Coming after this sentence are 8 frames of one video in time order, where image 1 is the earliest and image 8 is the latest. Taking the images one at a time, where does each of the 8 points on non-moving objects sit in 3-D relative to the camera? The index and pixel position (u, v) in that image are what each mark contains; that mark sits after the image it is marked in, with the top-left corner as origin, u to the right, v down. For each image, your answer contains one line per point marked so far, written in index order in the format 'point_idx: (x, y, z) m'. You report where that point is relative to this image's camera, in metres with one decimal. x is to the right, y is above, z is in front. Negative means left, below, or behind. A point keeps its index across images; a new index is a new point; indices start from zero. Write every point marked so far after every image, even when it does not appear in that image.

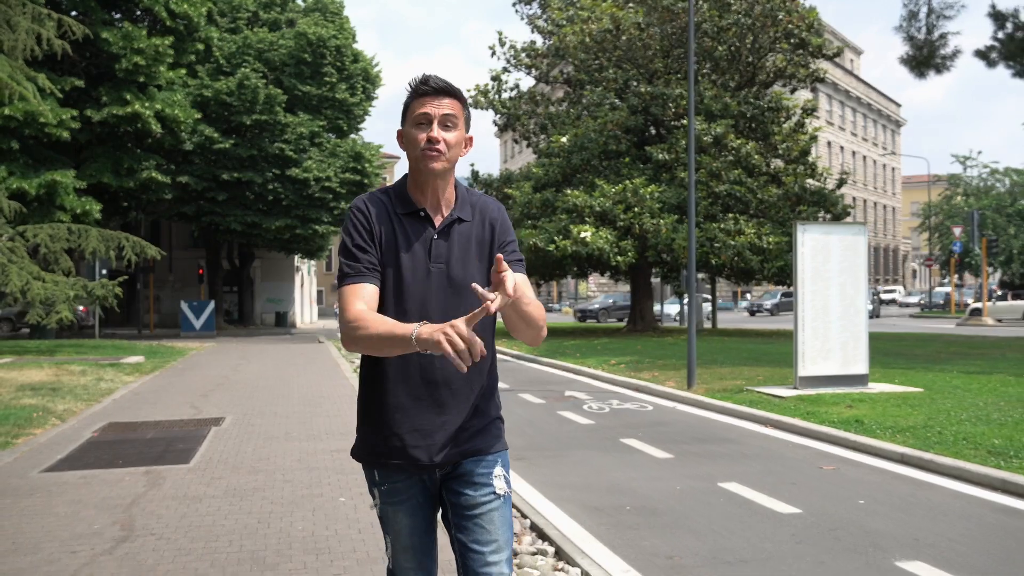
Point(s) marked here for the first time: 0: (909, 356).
0: (+8.0, -1.4, +19.1) m
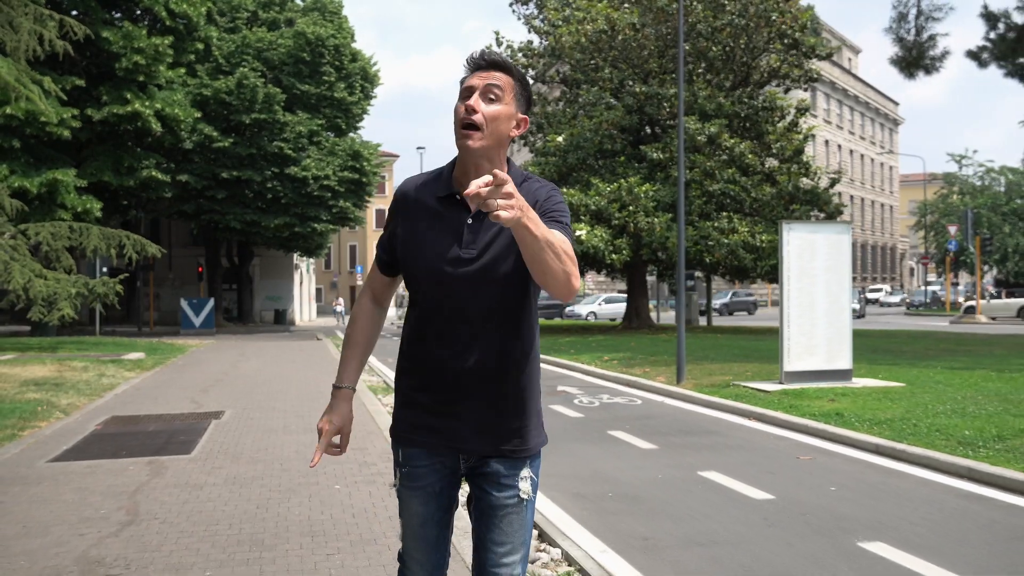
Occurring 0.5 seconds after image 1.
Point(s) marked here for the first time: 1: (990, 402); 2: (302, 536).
0: (+7.9, -1.3, +19.4) m
1: (+5.4, -1.3, +10.8) m
2: (-1.3, -1.6, +6.0) m
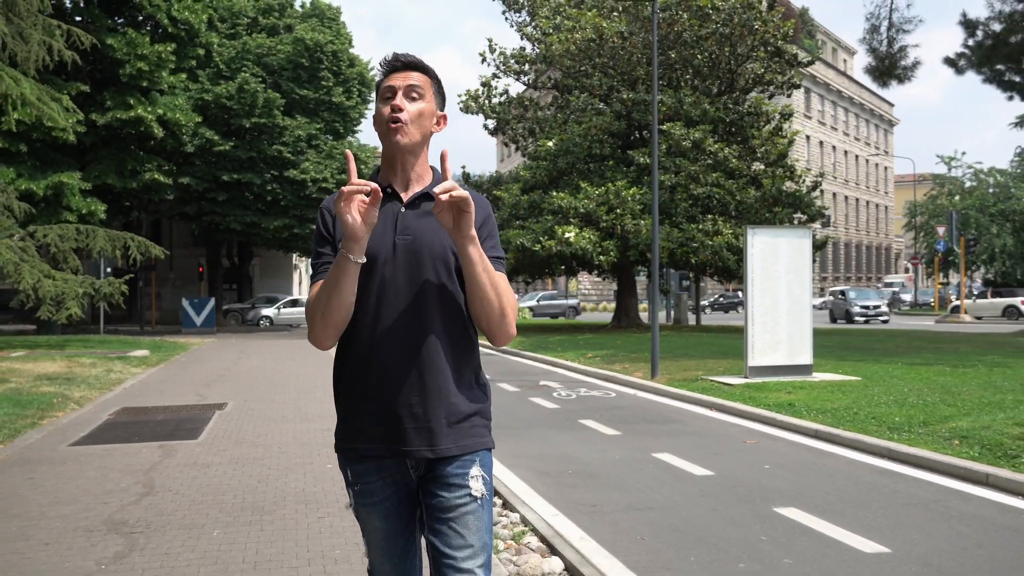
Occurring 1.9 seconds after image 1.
0: (+7.7, -1.3, +20.3) m
1: (+5.2, -1.3, +11.7) m
2: (-1.6, -1.6, +7.0) m
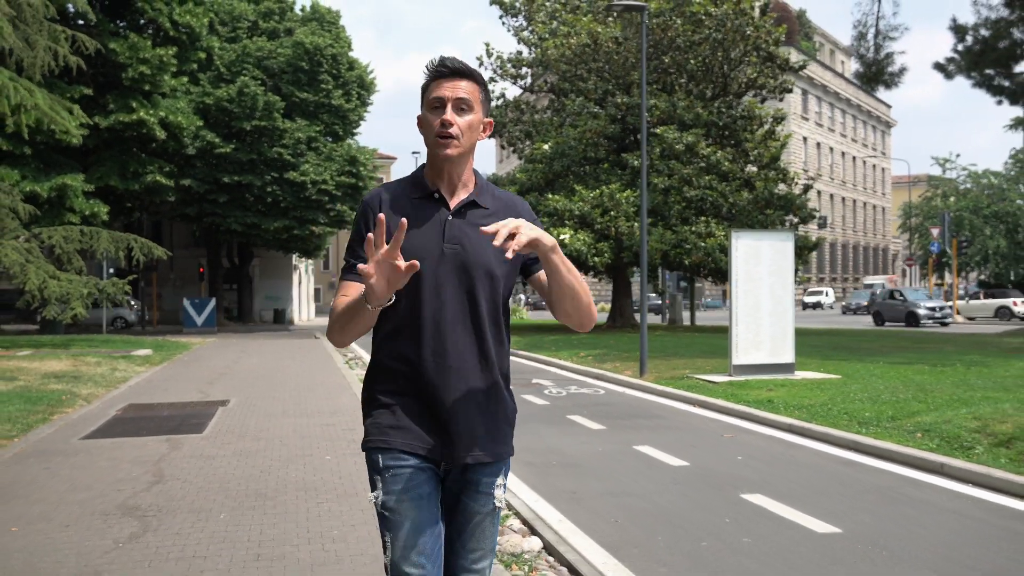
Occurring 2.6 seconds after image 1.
0: (+7.6, -1.4, +20.8) m
1: (+5.1, -1.3, +12.2) m
2: (-1.7, -1.6, +7.5) m
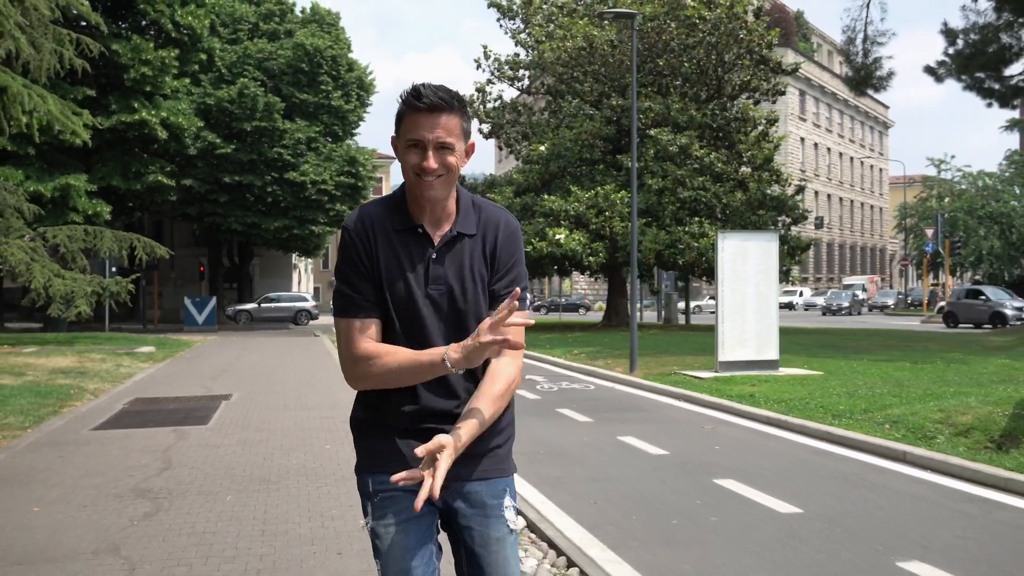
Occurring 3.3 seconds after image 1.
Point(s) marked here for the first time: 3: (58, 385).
0: (+7.5, -1.3, +21.3) m
1: (+5.0, -1.3, +12.7) m
2: (-1.8, -1.6, +7.9) m
3: (-7.2, -1.5, +15.0) m
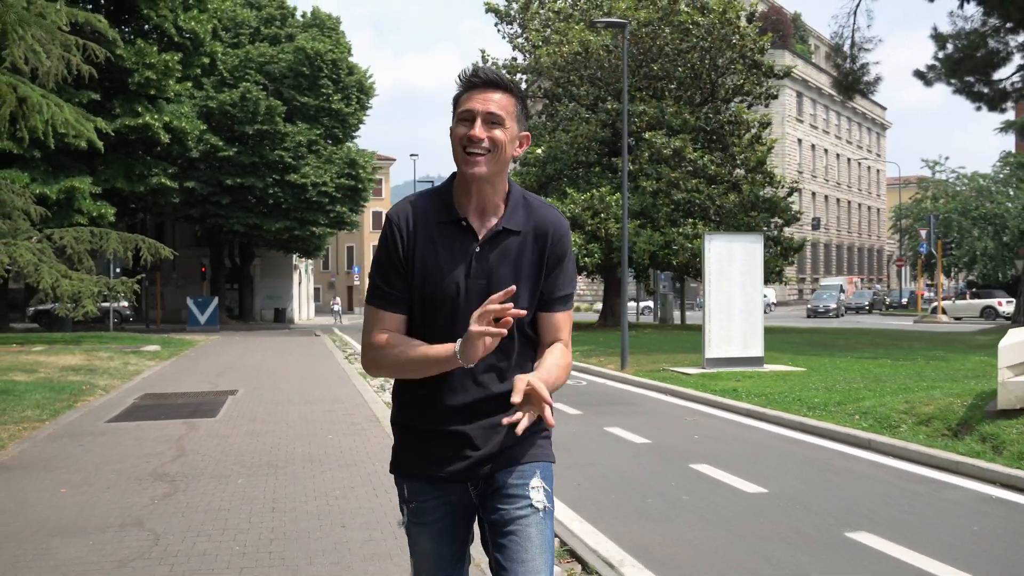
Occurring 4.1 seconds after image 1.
0: (+7.4, -1.3, +21.9) m
1: (+4.9, -1.3, +13.3) m
2: (-1.9, -1.6, +8.5) m
3: (-7.3, -1.5, +15.6) m
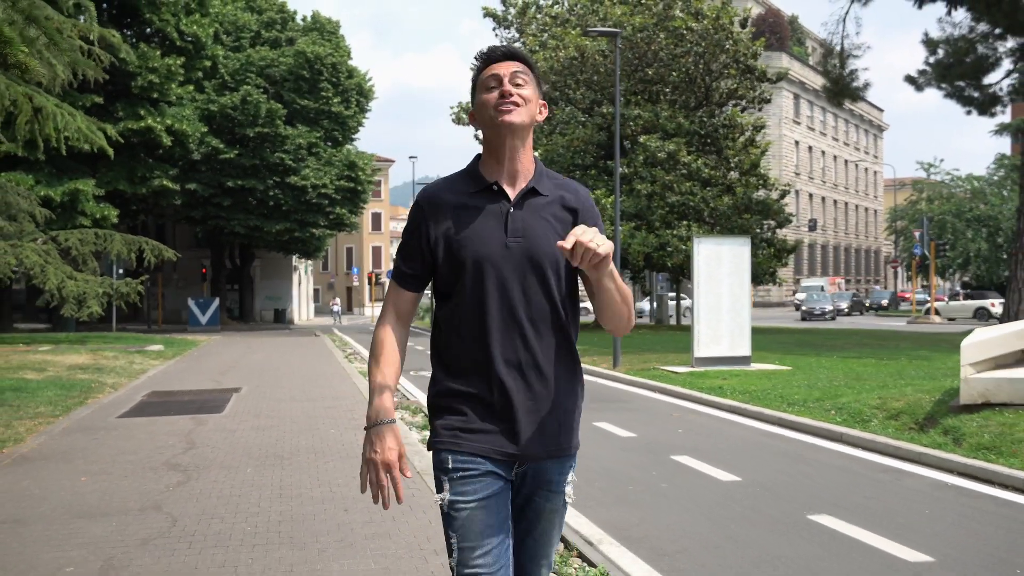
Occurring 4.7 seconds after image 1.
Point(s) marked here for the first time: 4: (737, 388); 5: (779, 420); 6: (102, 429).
0: (+7.3, -1.4, +22.4) m
1: (+4.8, -1.3, +13.8) m
2: (-1.9, -1.6, +9.0) m
3: (-7.4, -1.6, +16.1) m
4: (+3.2, -1.4, +13.3) m
5: (+2.9, -1.4, +10.4) m
6: (-4.7, -1.6, +10.9) m
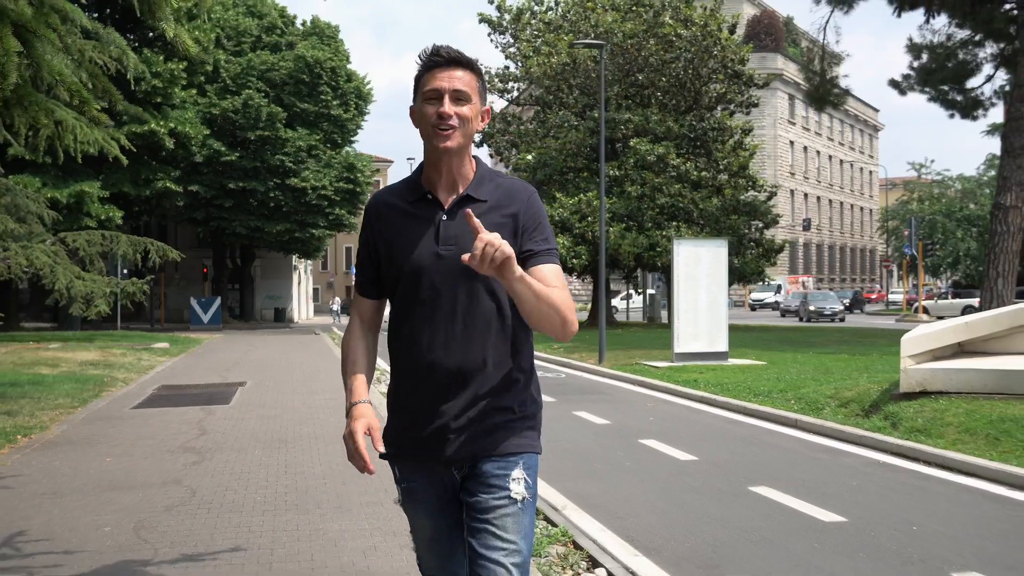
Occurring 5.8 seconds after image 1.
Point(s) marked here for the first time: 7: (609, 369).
0: (+7.1, -1.3, +23.3) m
1: (+4.6, -1.3, +14.7) m
2: (-2.1, -1.6, +9.9) m
3: (-7.5, -1.6, +16.9) m
4: (+3.0, -1.4, +14.2) m
5: (+2.8, -1.4, +11.2) m
6: (-4.9, -1.6, +11.8) m
7: (+1.7, -1.4, +16.9) m
